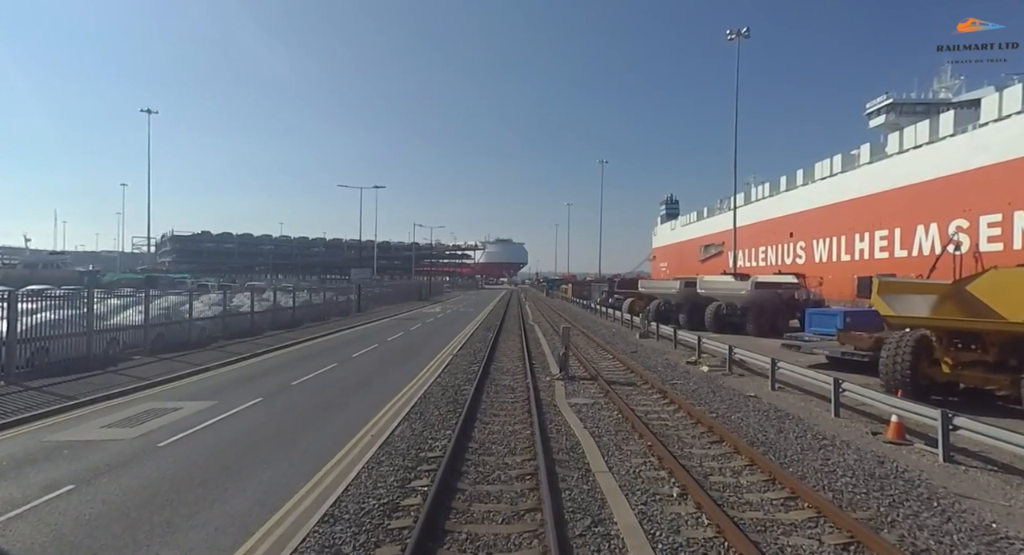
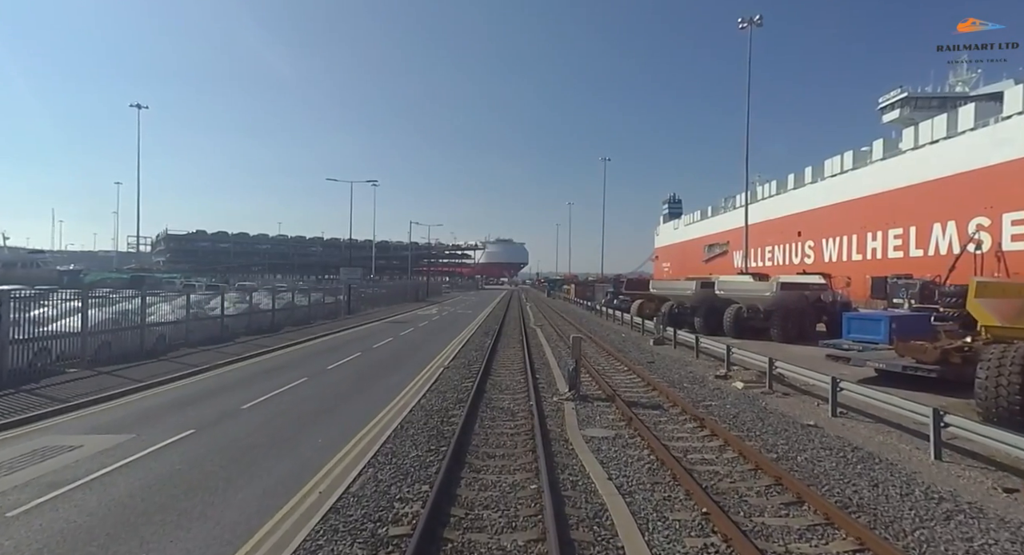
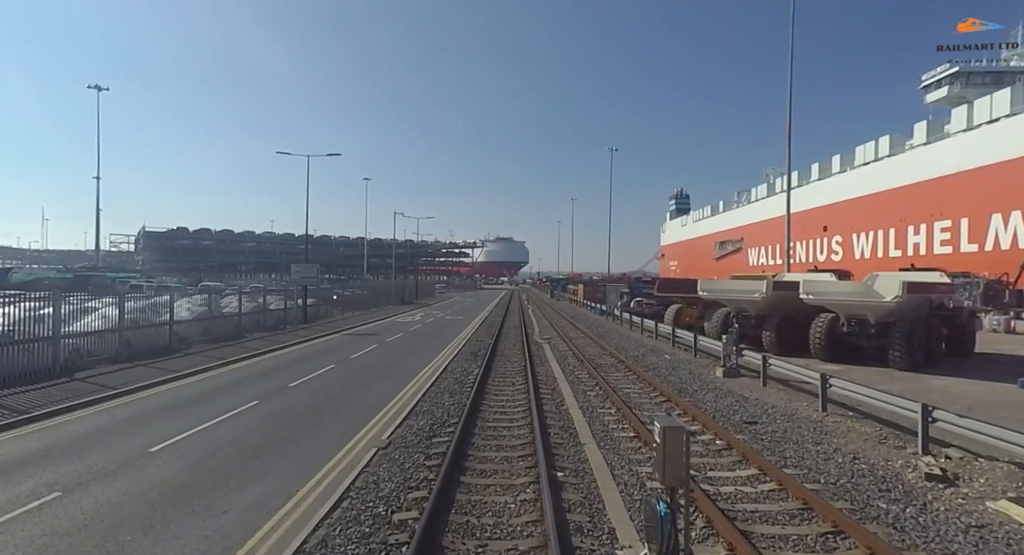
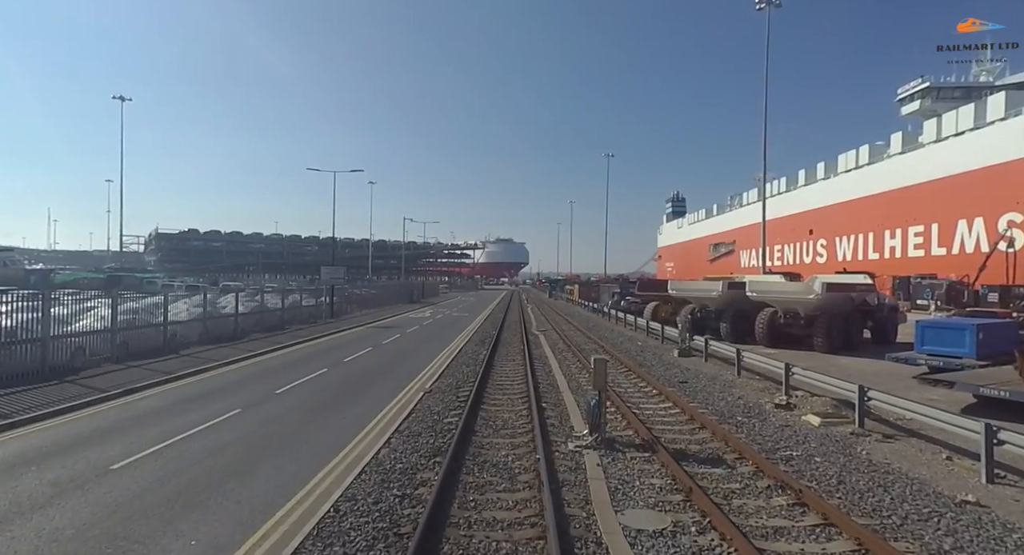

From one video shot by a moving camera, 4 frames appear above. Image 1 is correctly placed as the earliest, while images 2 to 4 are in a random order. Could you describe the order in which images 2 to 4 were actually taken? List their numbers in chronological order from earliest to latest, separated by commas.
2, 4, 3
